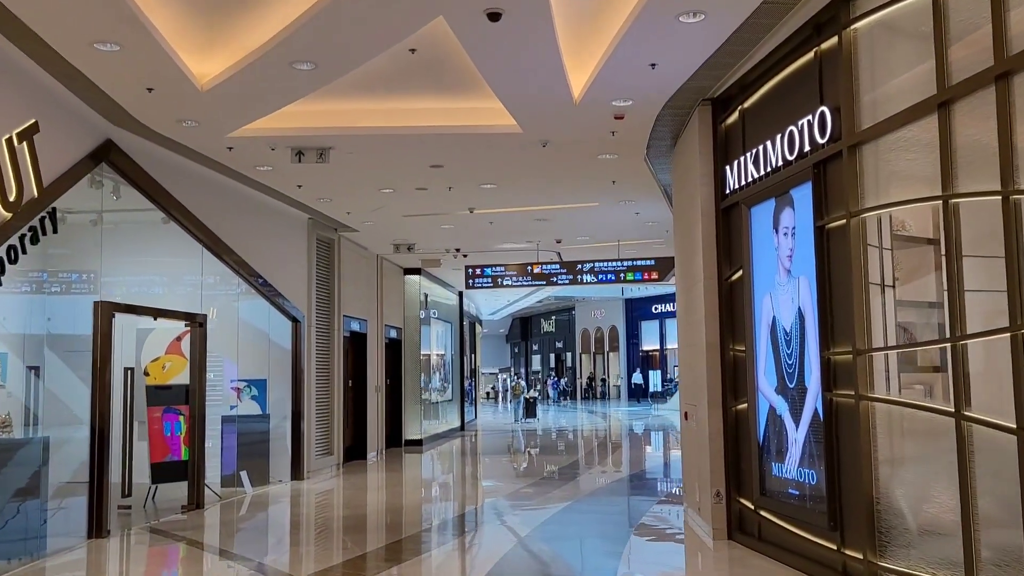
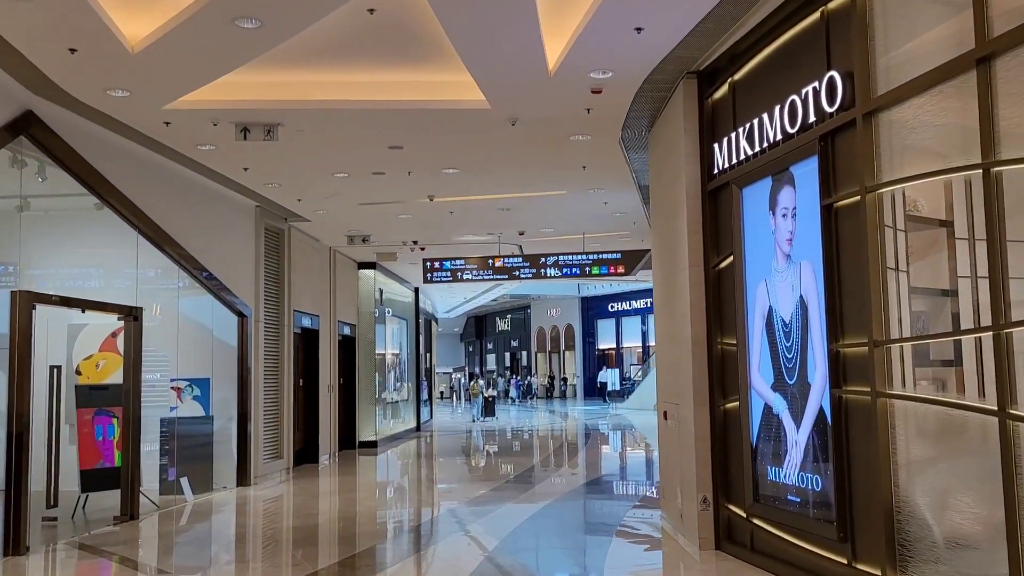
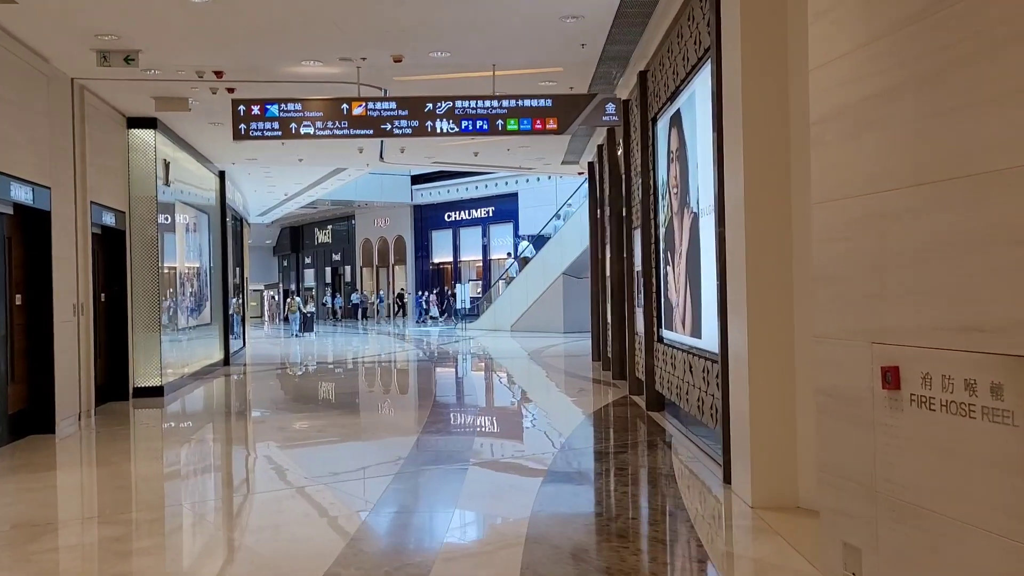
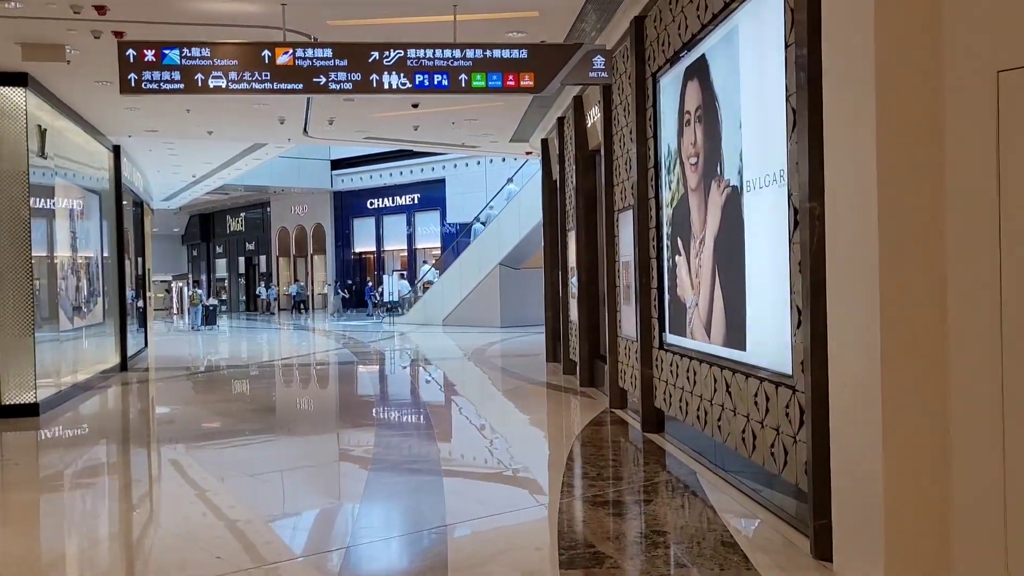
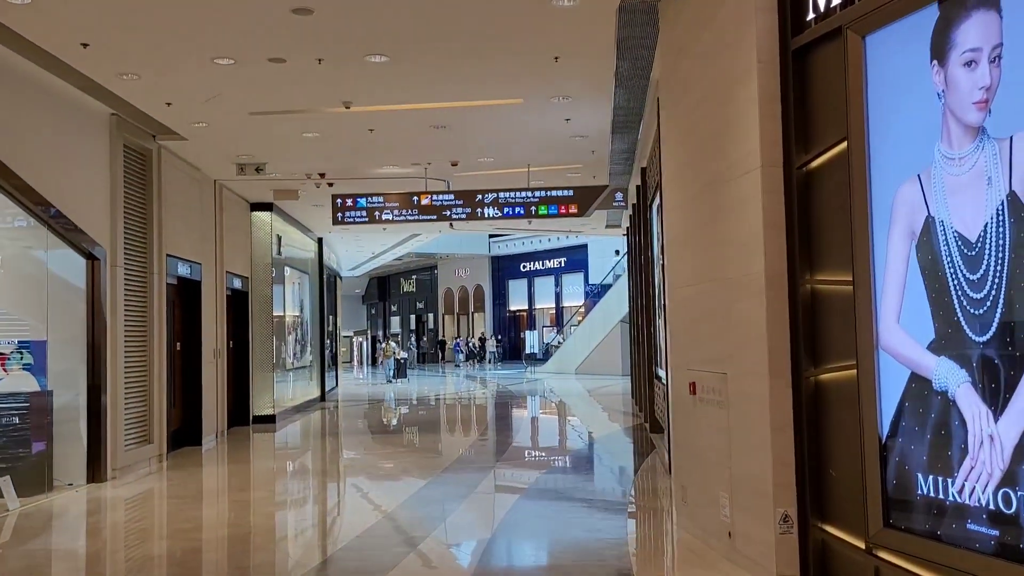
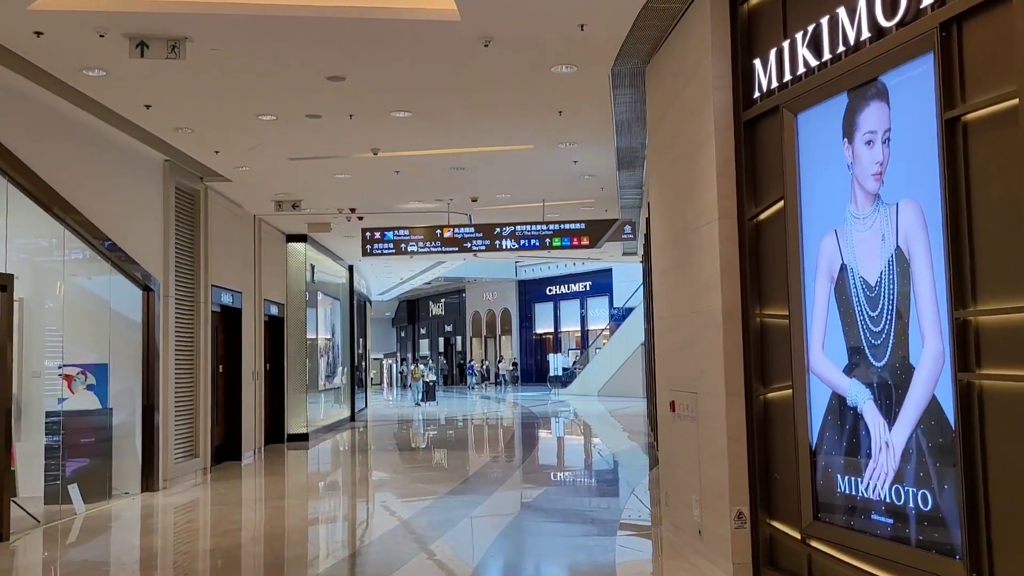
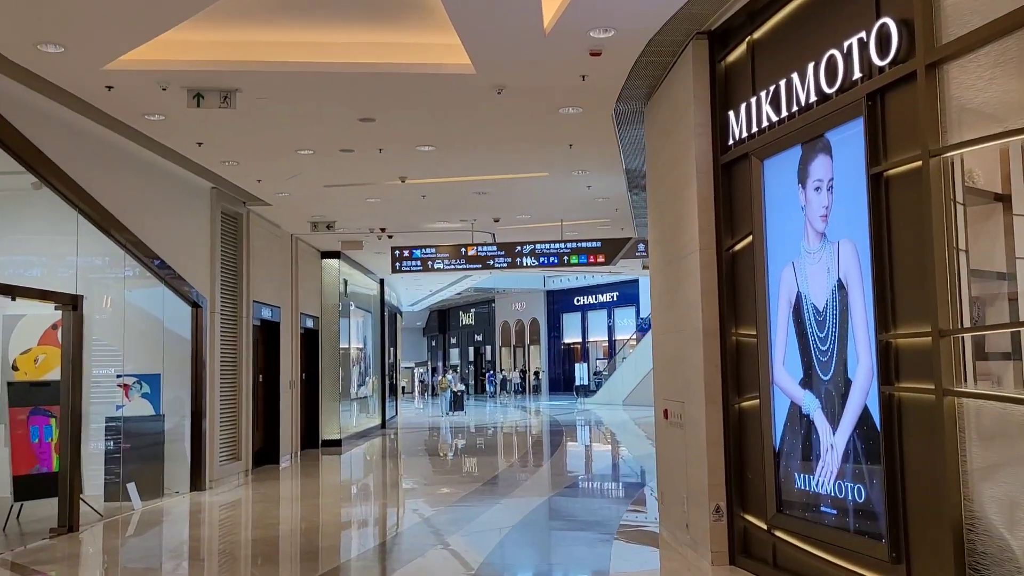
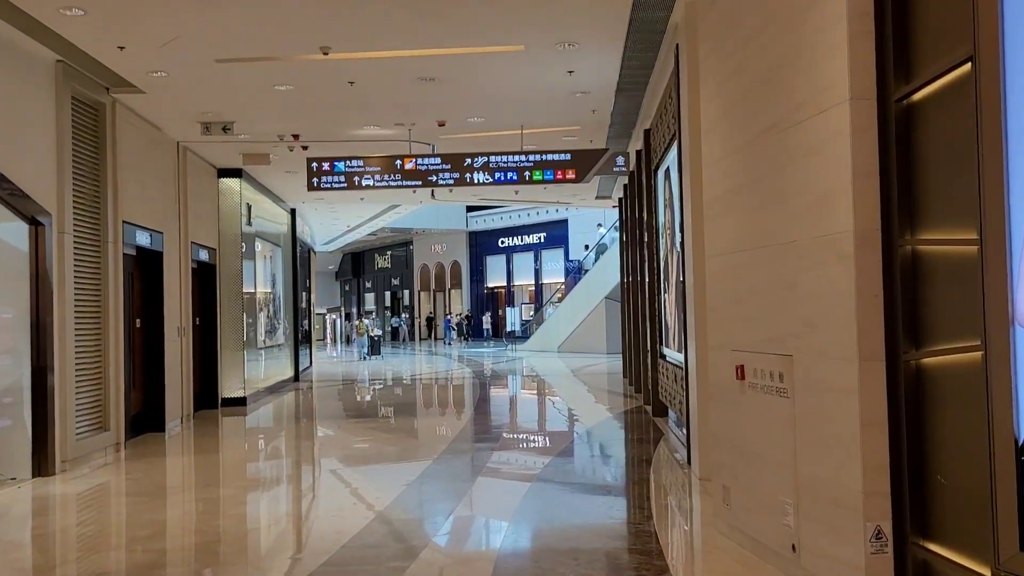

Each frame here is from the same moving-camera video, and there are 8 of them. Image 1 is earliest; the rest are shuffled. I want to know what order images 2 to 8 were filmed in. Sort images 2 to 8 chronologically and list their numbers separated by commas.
2, 7, 6, 5, 8, 3, 4
